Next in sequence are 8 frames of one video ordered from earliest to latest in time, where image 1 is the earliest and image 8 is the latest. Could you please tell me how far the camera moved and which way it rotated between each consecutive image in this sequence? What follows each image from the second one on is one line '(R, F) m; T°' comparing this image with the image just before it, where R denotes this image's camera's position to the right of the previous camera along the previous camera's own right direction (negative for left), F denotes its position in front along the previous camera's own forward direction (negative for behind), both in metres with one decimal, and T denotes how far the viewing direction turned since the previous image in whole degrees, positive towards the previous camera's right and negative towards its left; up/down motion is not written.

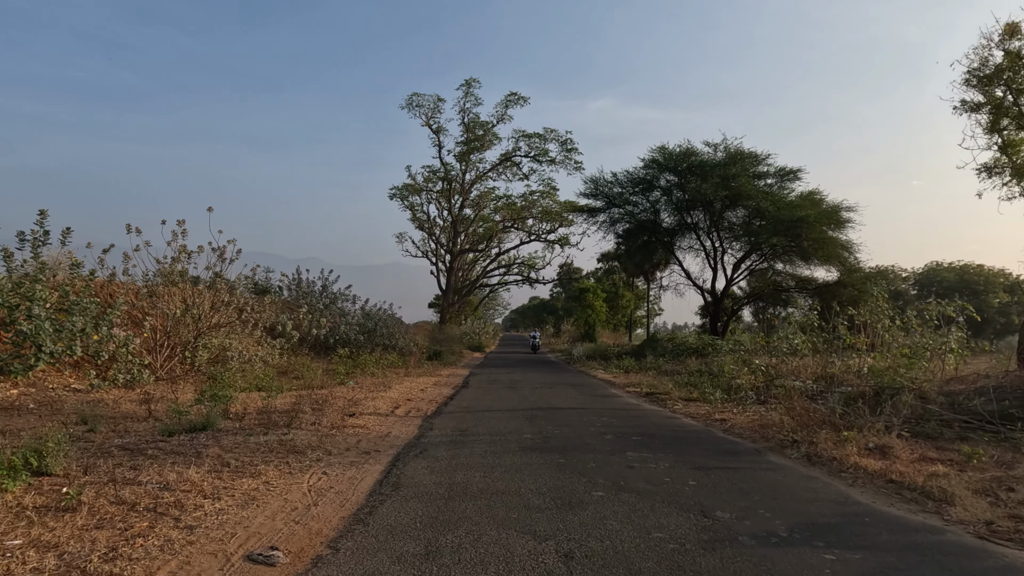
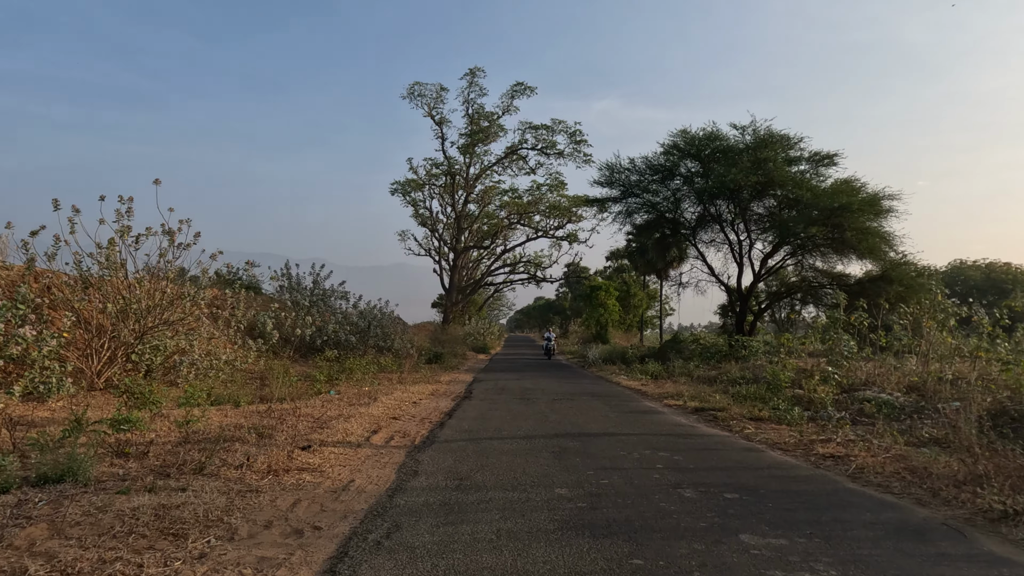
(-0.1, +1.8) m; 0°
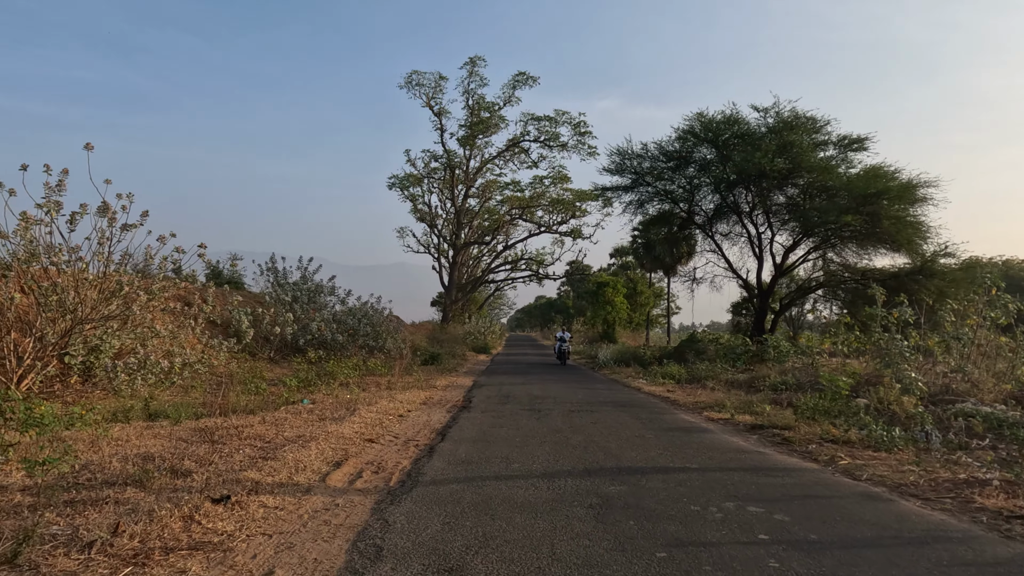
(-0.1, +1.4) m; 0°
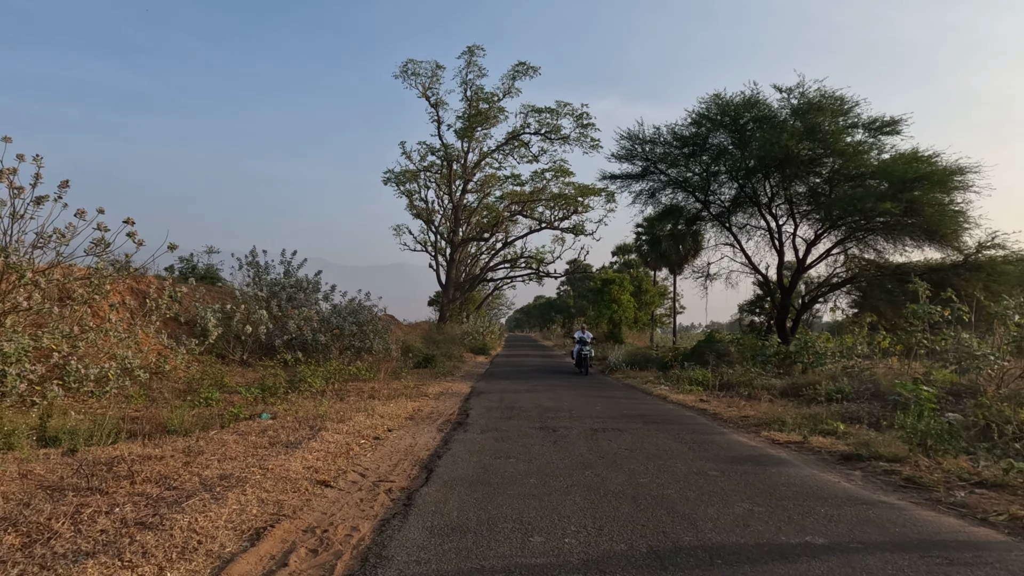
(-0.1, +1.4) m; 0°
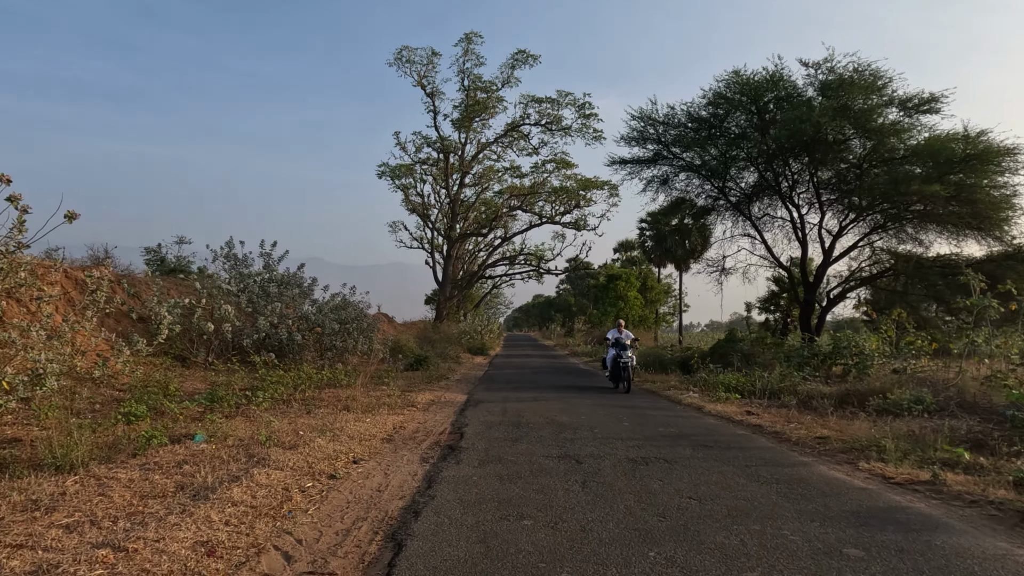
(-0.1, +1.4) m; 0°
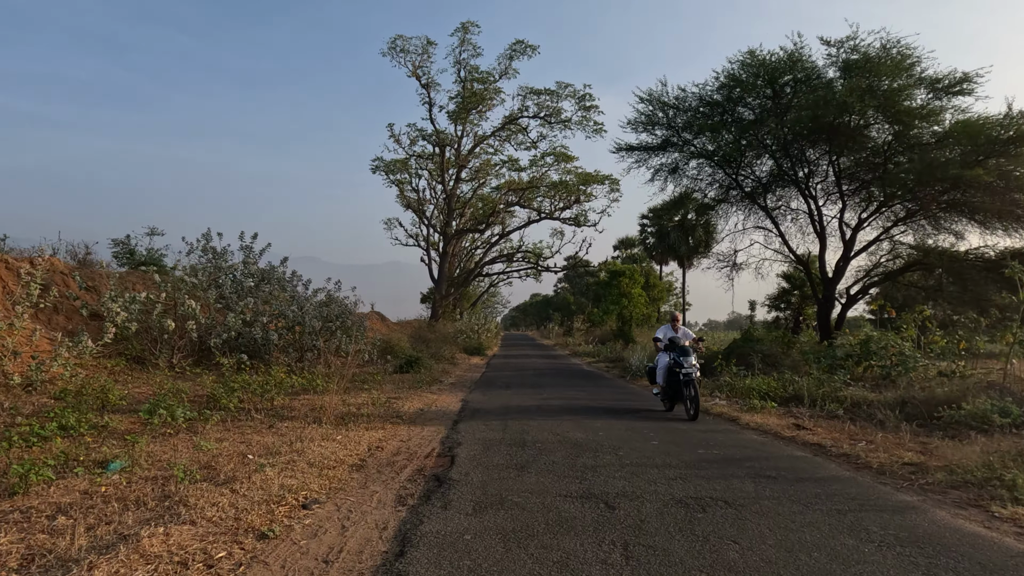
(0.0, +1.1) m; 0°
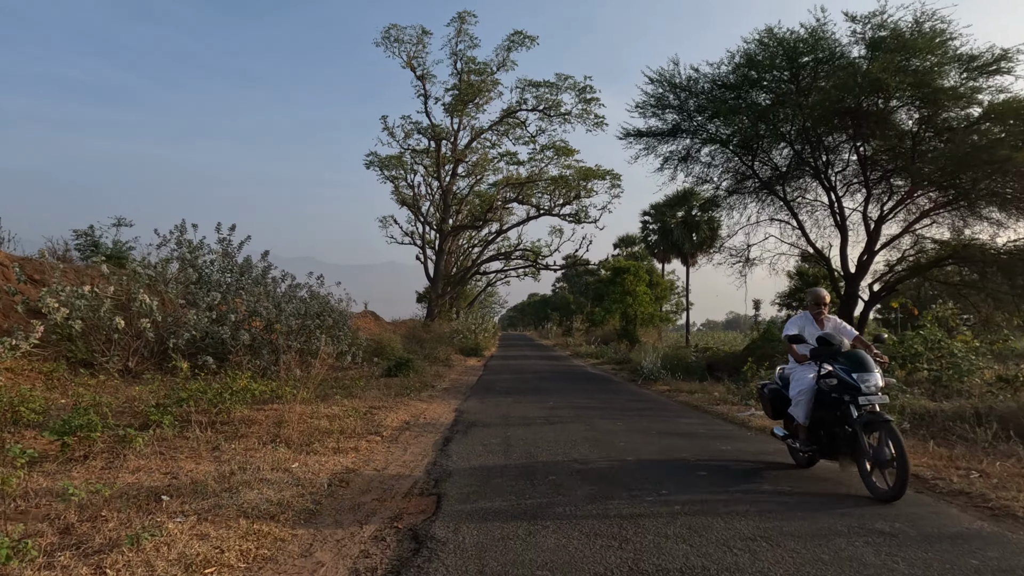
(0.0, +1.1) m; 0°
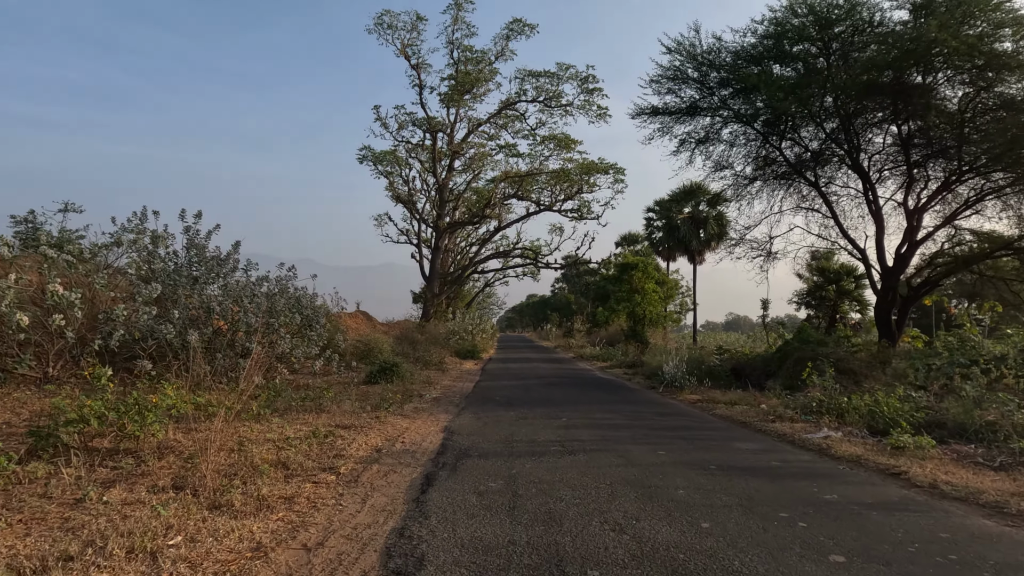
(-0.1, +1.4) m; 0°
